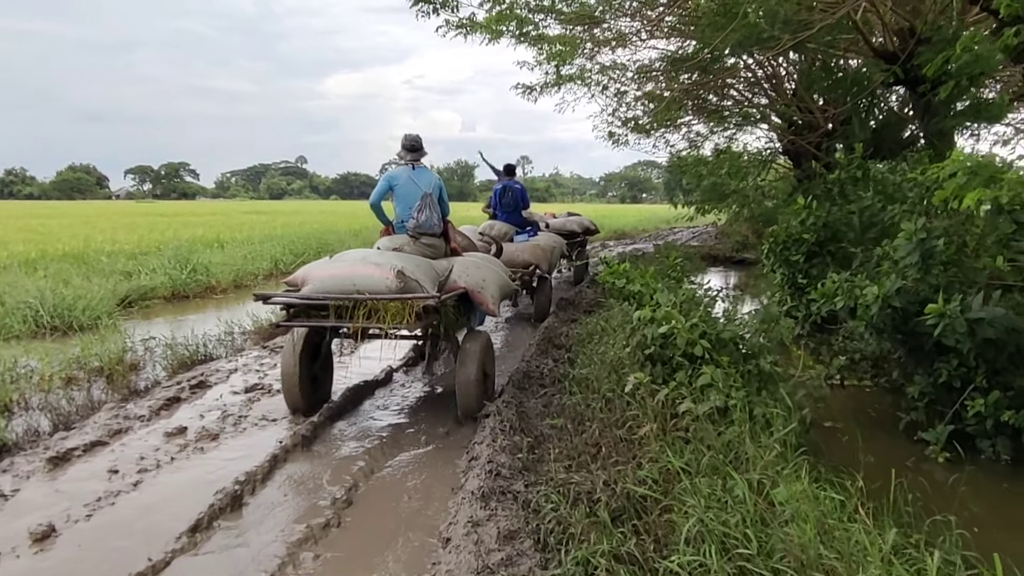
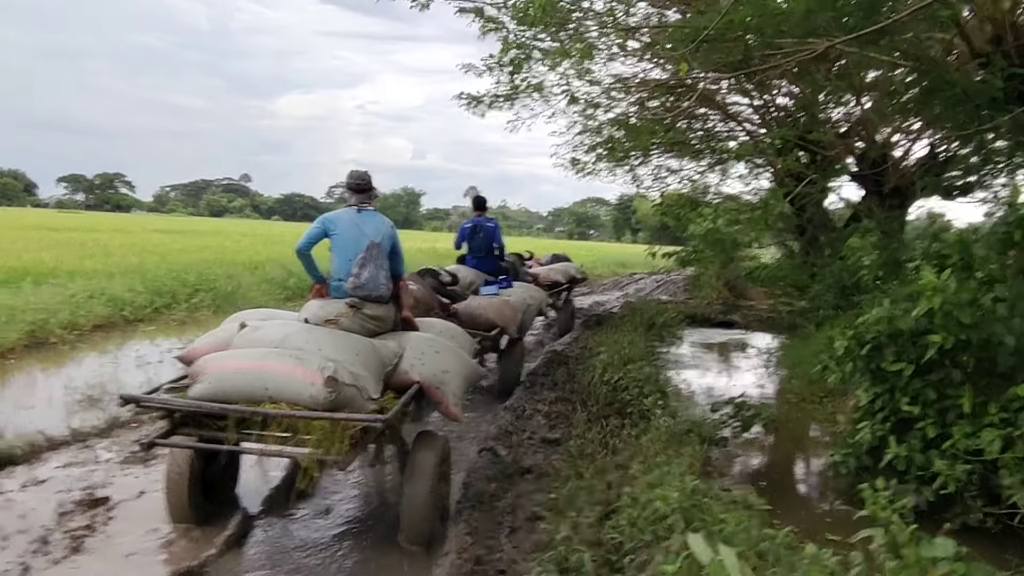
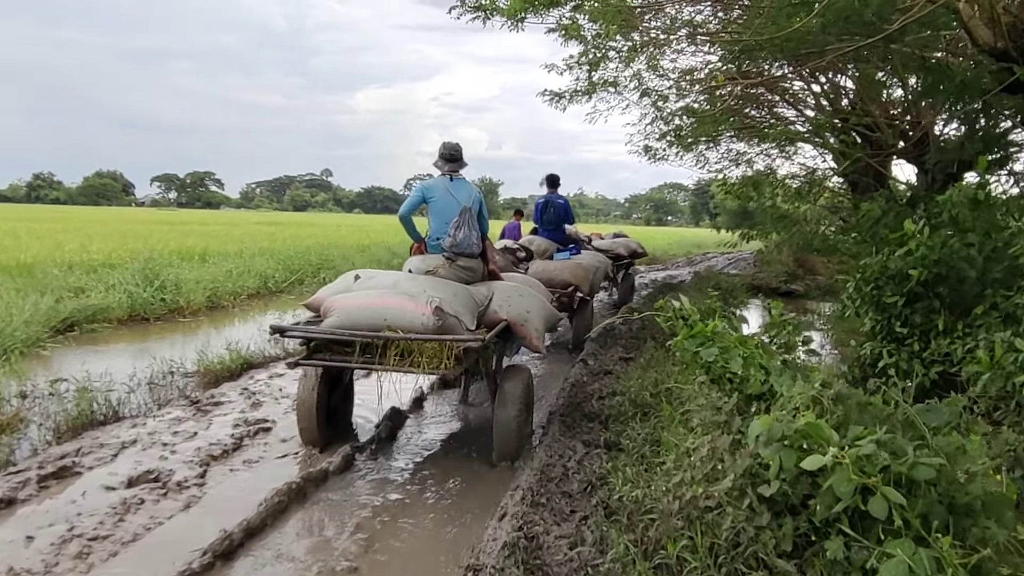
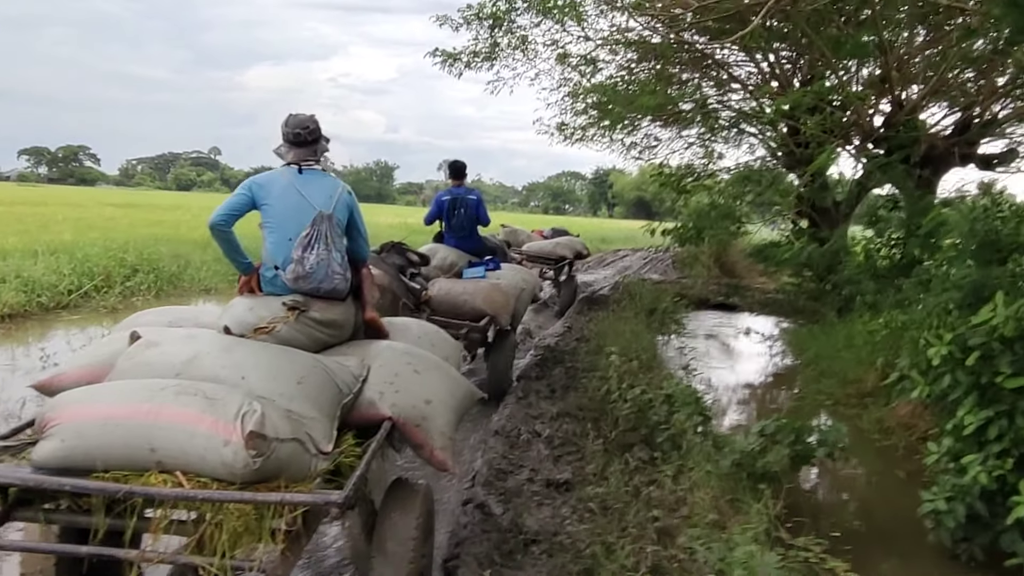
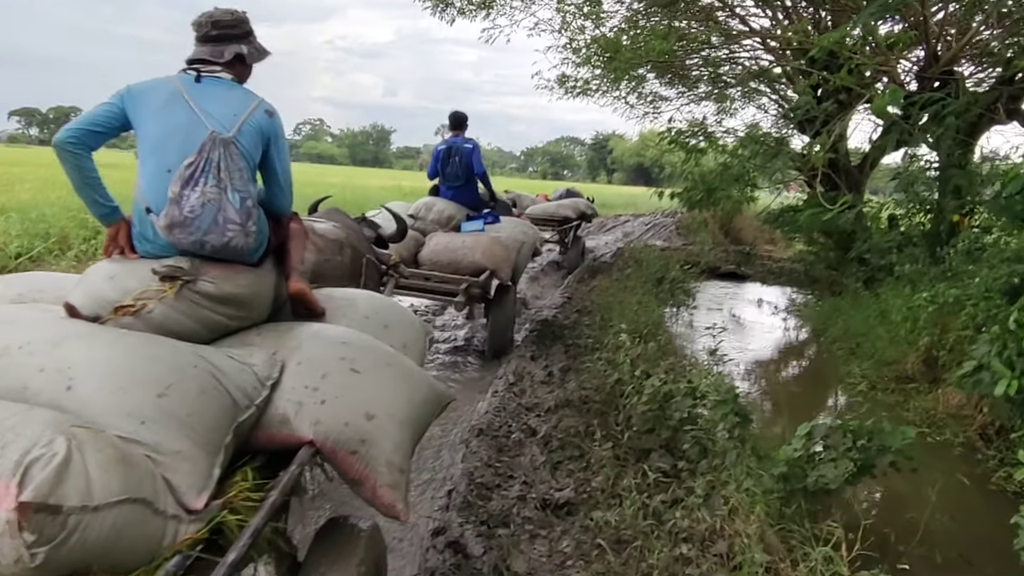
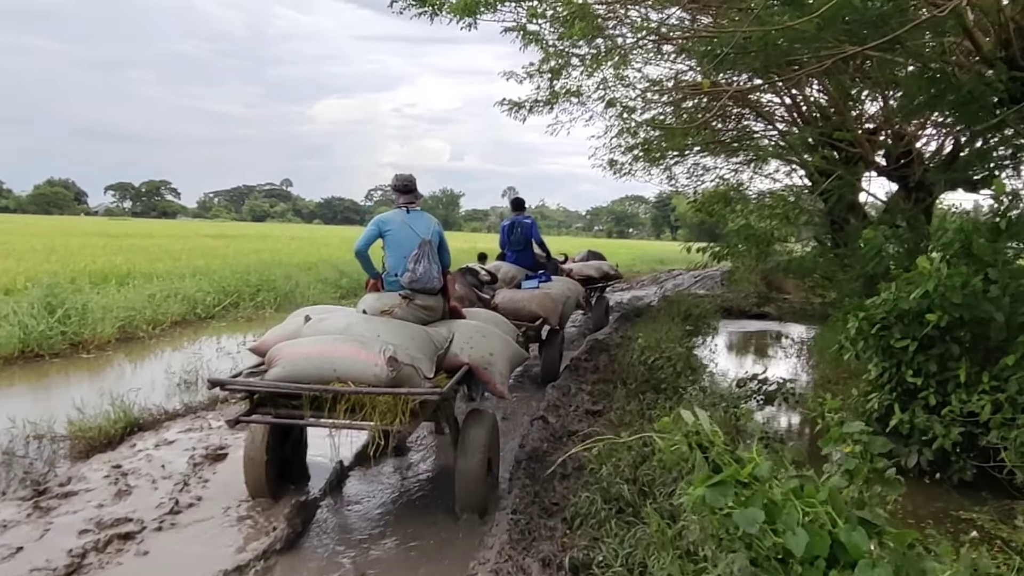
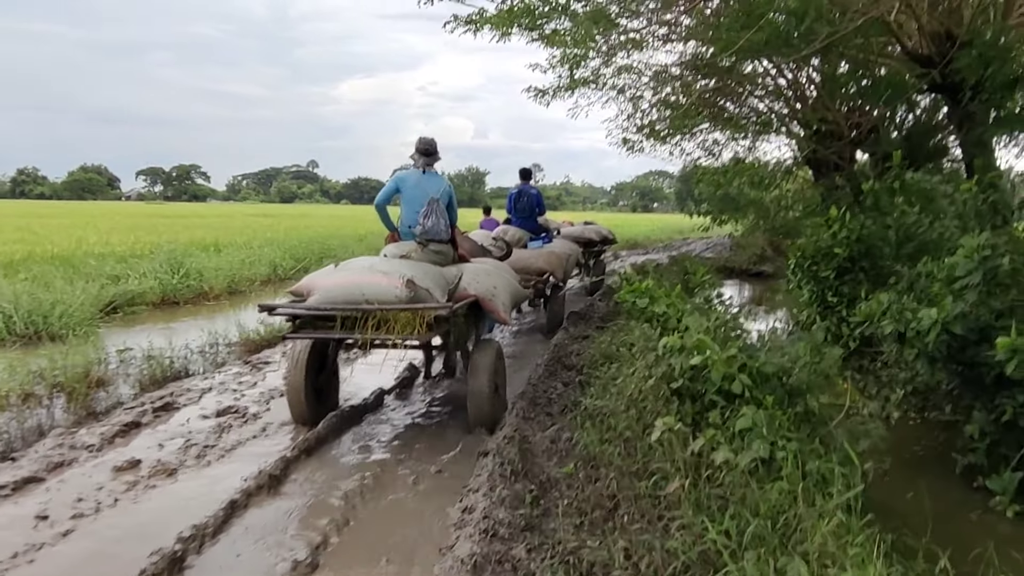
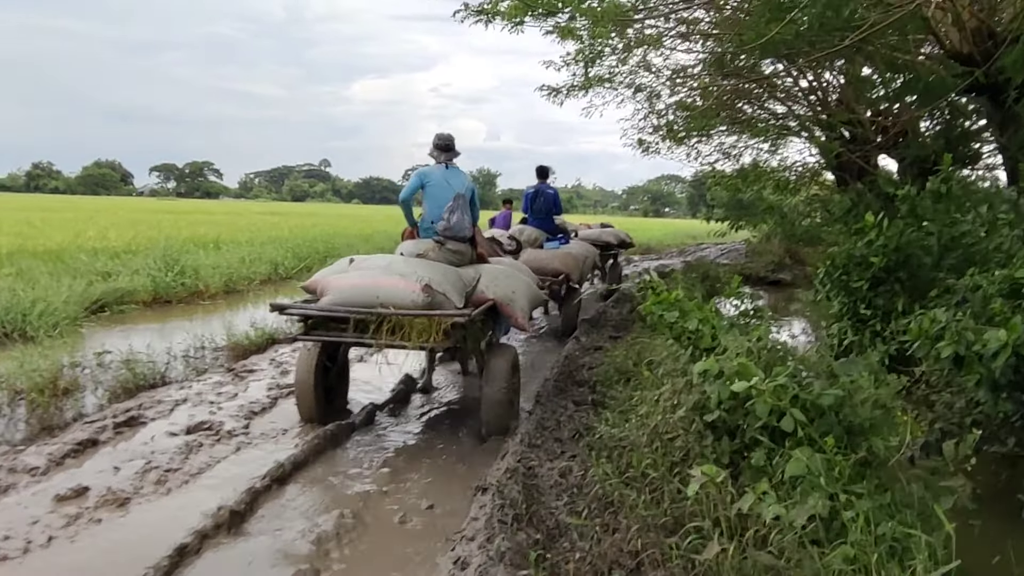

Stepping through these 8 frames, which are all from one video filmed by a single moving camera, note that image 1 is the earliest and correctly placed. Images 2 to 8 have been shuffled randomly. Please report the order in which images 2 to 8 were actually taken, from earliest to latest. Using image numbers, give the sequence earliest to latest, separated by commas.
7, 8, 3, 6, 2, 4, 5
